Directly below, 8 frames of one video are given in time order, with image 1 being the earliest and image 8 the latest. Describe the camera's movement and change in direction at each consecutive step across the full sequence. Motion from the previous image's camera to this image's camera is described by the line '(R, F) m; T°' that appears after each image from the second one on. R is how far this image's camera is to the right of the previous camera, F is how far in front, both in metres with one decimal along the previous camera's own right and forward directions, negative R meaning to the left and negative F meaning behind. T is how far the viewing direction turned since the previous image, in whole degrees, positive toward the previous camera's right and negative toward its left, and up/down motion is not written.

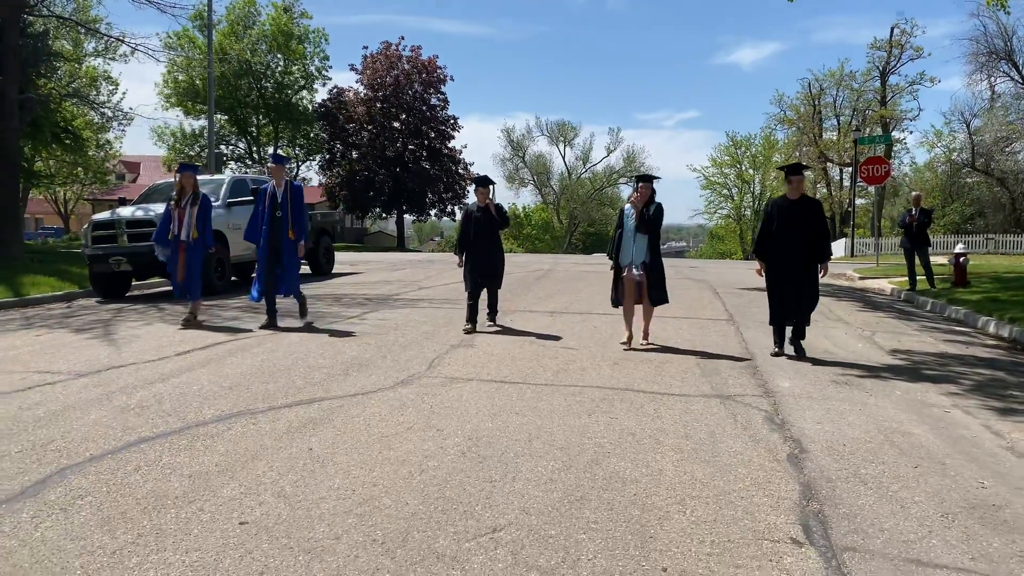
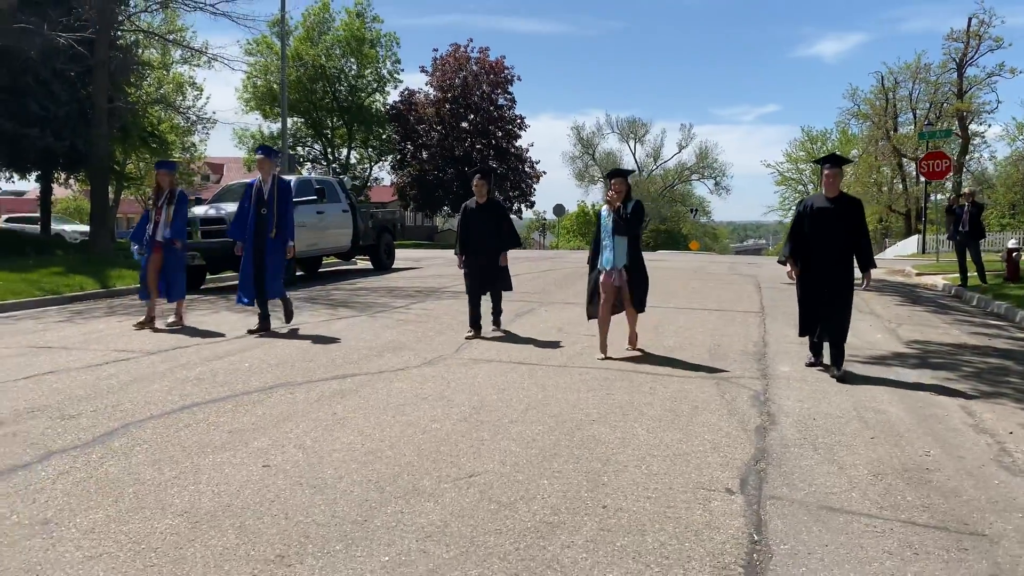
(+0.5, -0.7) m; -5°
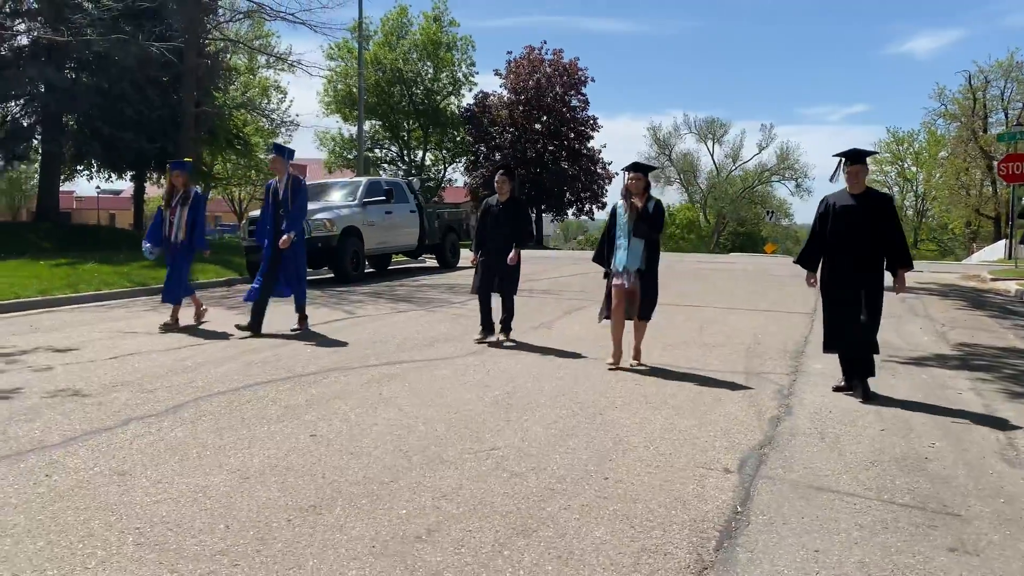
(+0.3, -0.4) m; -5°
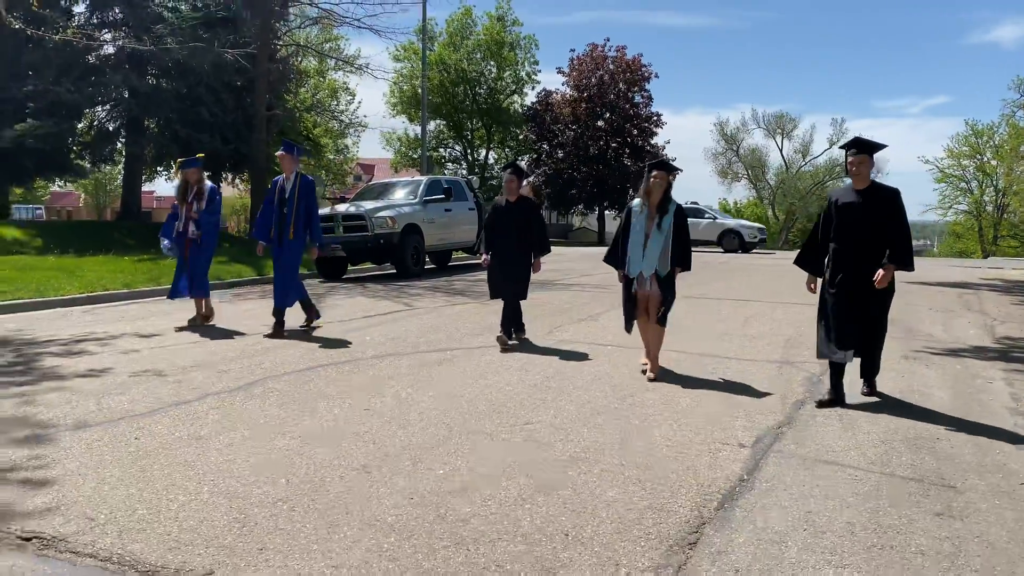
(+0.2, -0.5) m; -4°
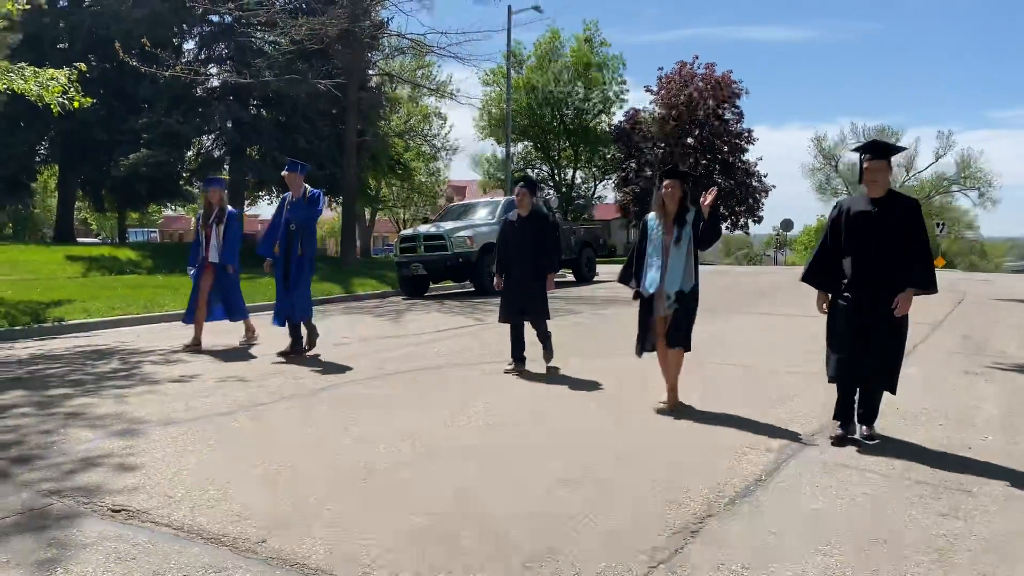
(+0.4, -0.4) m; -6°
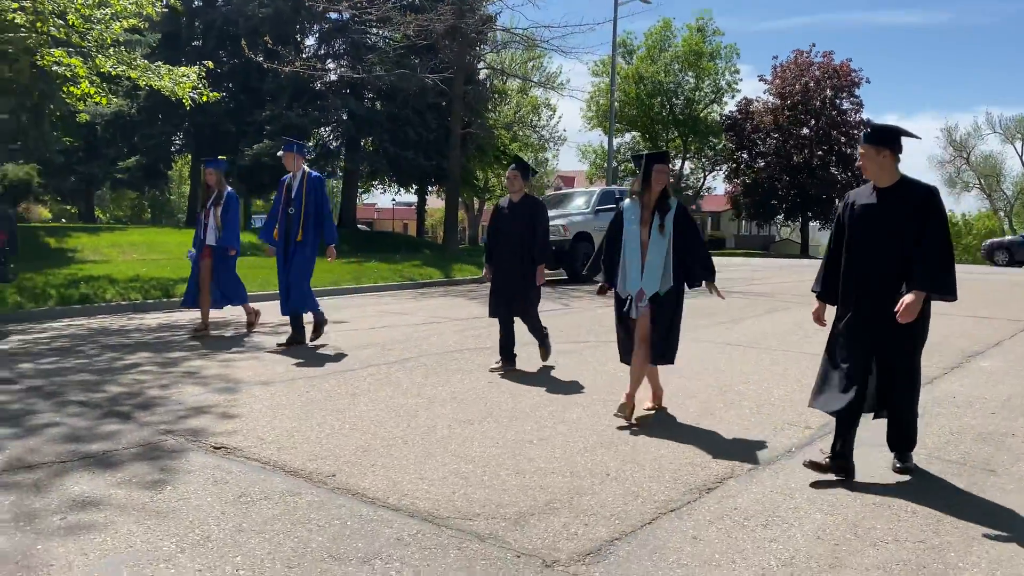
(+0.4, -0.5) m; -7°
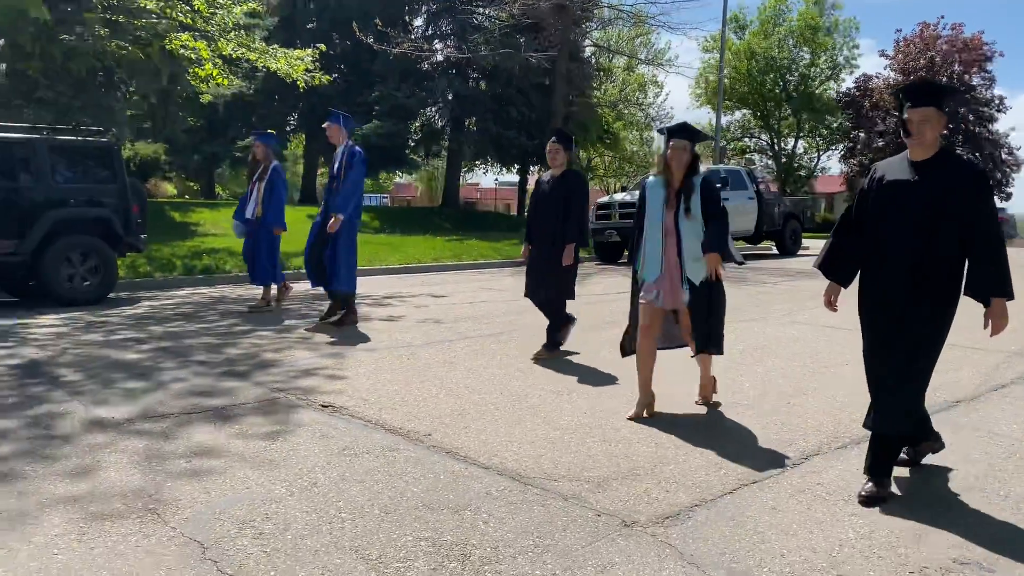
(+0.1, -0.2) m; -7°
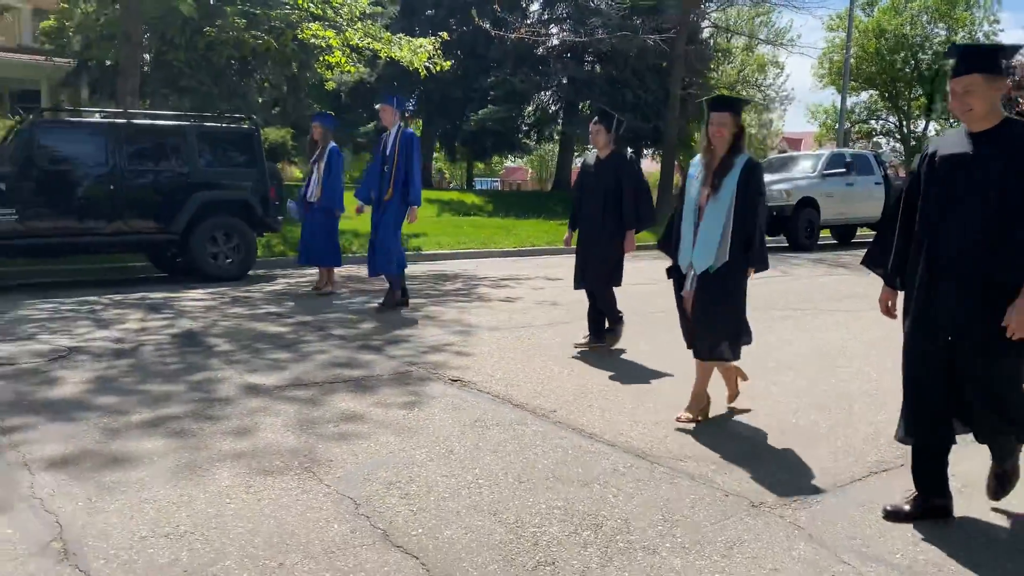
(-0.1, -0.2) m; -7°
